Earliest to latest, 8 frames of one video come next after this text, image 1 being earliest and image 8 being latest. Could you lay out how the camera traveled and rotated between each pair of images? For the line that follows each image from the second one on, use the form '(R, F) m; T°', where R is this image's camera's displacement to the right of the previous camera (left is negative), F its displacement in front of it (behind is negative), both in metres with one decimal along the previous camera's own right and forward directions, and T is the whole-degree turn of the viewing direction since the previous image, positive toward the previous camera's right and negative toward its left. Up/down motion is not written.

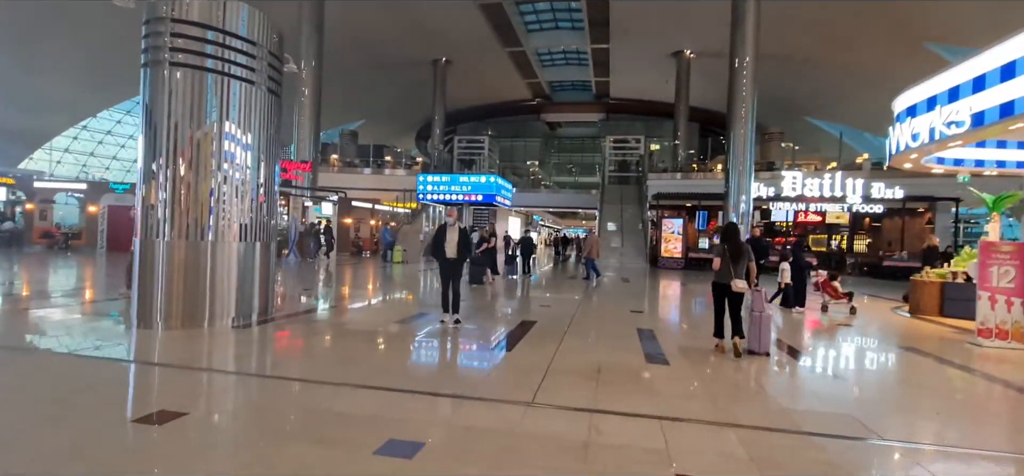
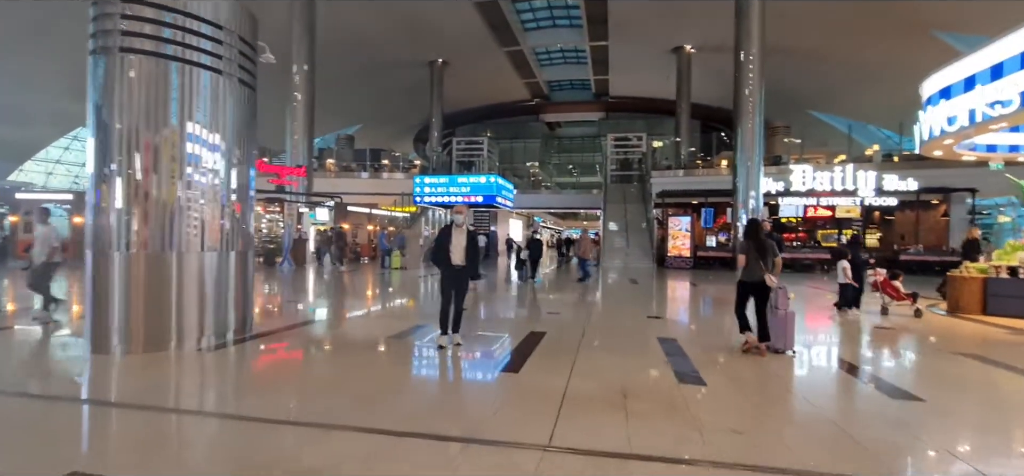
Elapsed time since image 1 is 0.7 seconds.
(0.0, +0.5) m; 0°
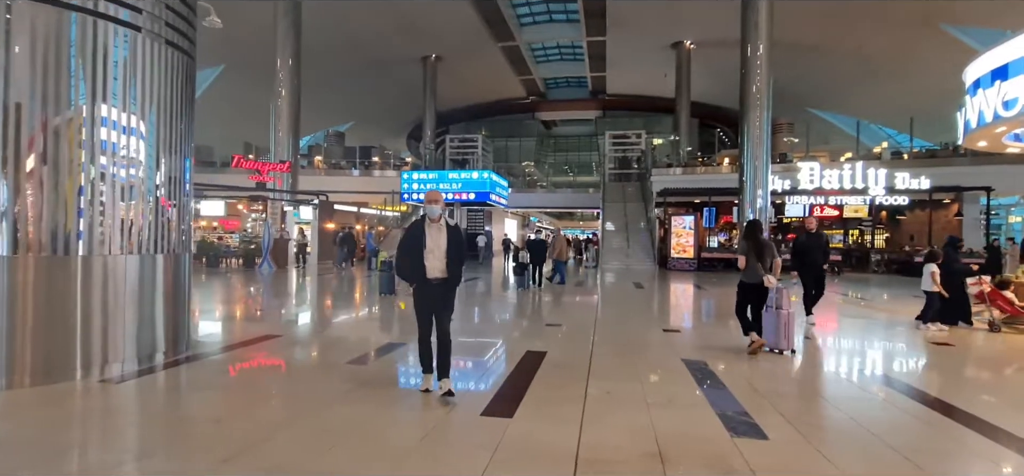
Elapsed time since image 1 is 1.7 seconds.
(0.0, +0.7) m; +1°
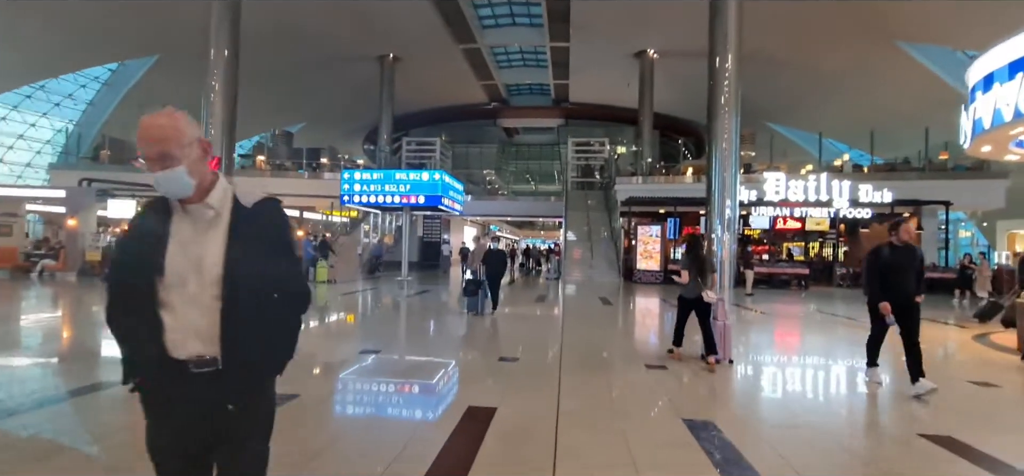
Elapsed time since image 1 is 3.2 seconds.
(+0.1, +1.0) m; +4°
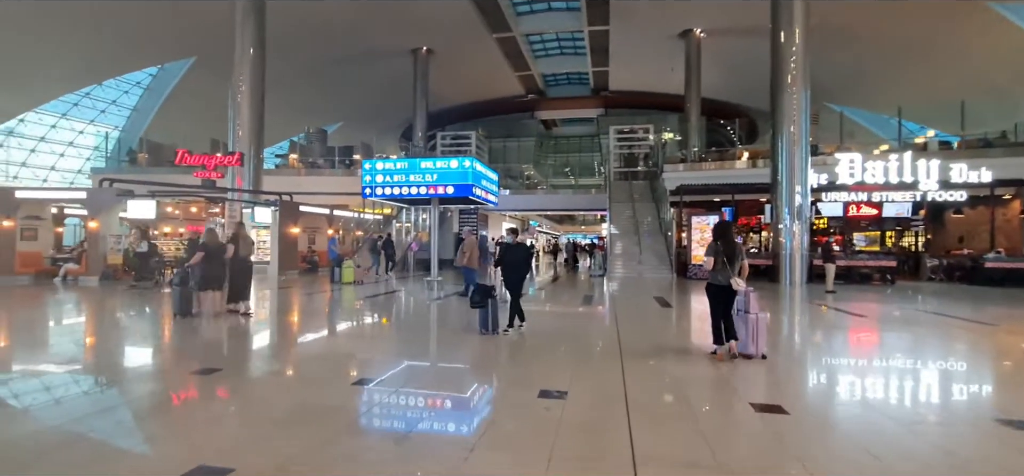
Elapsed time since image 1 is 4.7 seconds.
(0.0, +1.0) m; -5°
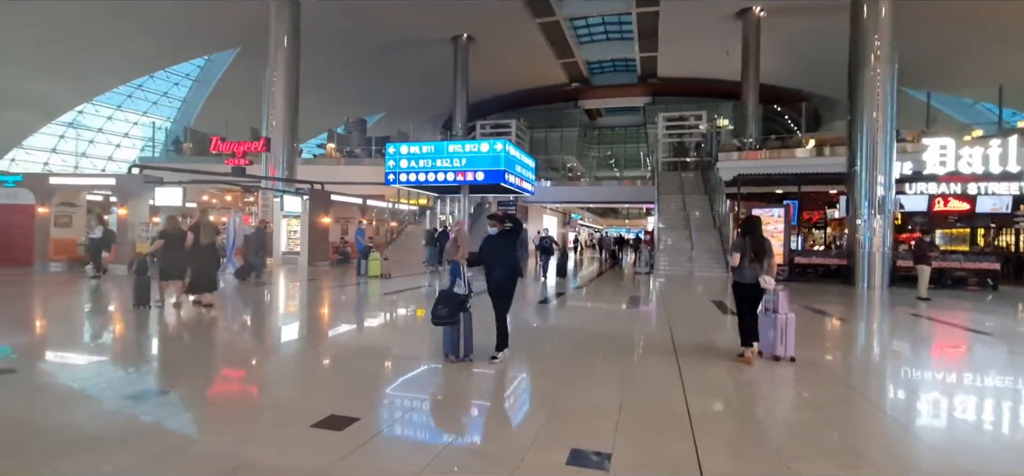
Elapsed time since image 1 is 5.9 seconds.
(+0.1, +0.8) m; -5°
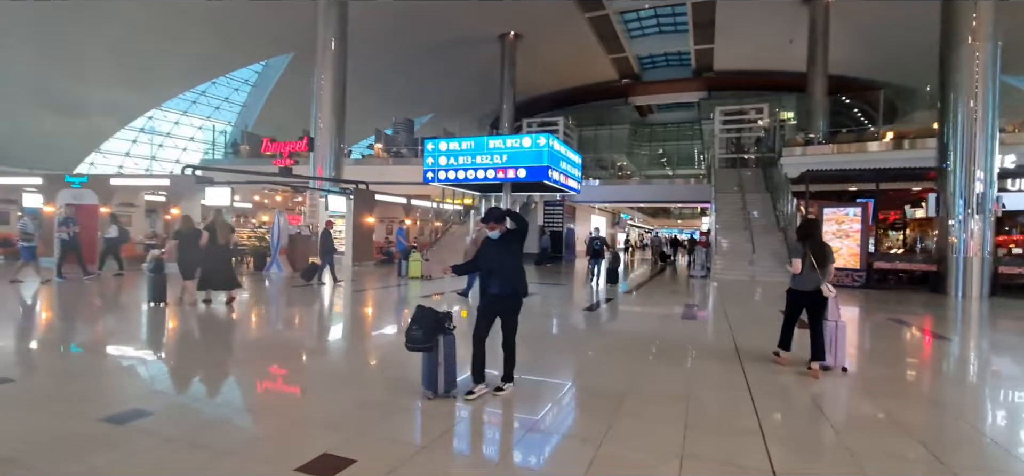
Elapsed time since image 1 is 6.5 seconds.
(+0.1, +0.4) m; -6°
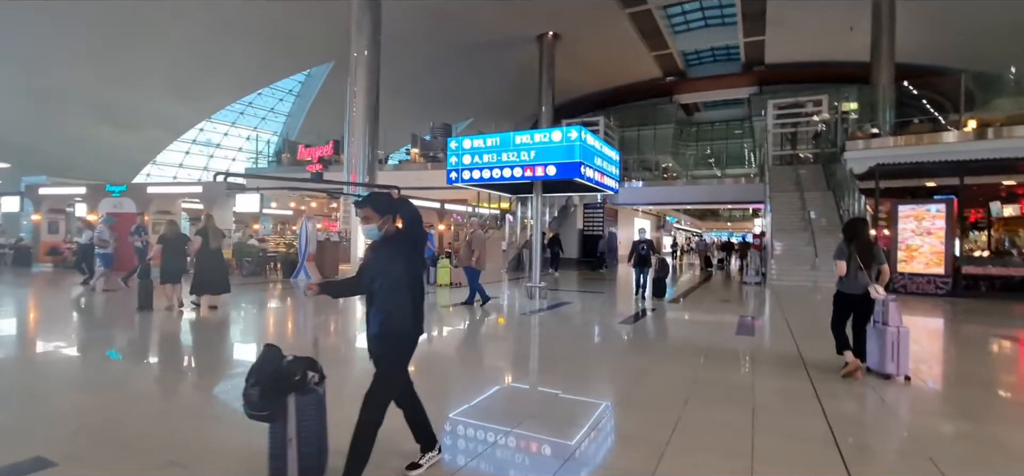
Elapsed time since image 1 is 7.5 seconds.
(+0.2, +0.6) m; -5°
